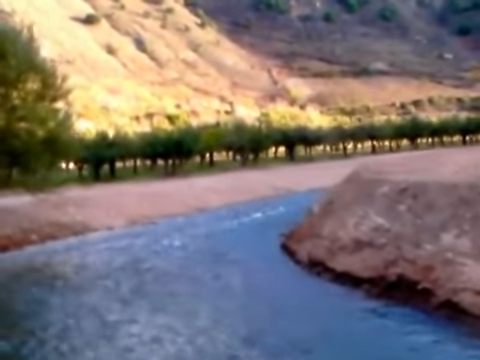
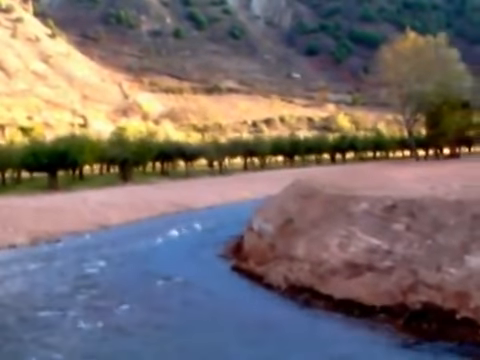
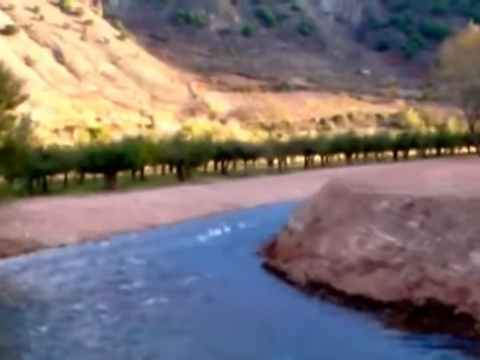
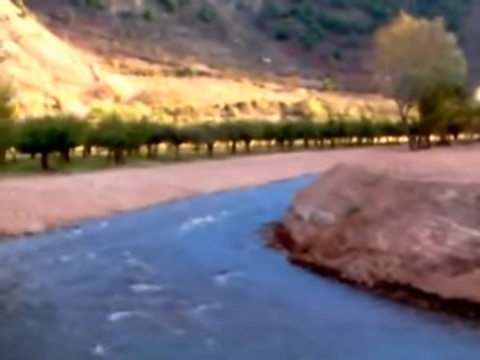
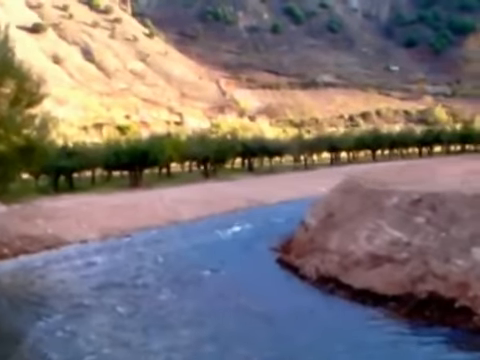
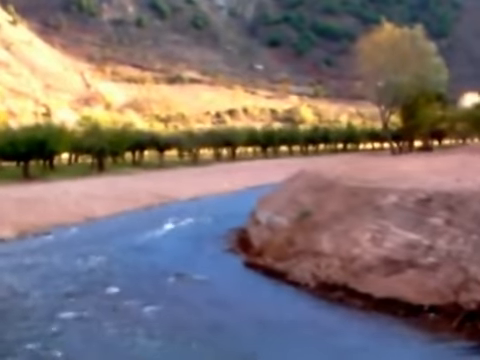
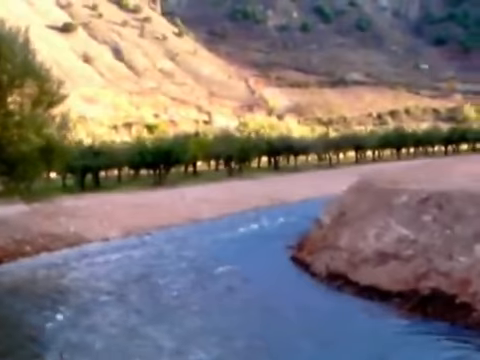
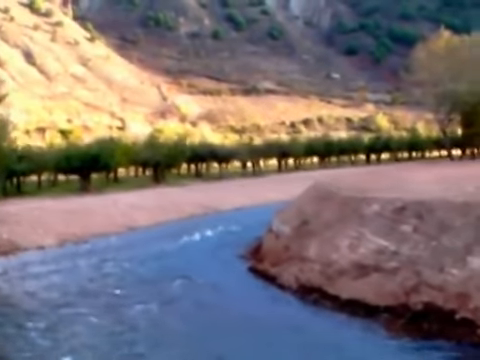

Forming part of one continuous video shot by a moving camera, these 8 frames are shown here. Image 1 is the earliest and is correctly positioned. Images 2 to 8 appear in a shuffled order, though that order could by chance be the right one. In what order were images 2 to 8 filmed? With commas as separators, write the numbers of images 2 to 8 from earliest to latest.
7, 5, 3, 8, 2, 6, 4
